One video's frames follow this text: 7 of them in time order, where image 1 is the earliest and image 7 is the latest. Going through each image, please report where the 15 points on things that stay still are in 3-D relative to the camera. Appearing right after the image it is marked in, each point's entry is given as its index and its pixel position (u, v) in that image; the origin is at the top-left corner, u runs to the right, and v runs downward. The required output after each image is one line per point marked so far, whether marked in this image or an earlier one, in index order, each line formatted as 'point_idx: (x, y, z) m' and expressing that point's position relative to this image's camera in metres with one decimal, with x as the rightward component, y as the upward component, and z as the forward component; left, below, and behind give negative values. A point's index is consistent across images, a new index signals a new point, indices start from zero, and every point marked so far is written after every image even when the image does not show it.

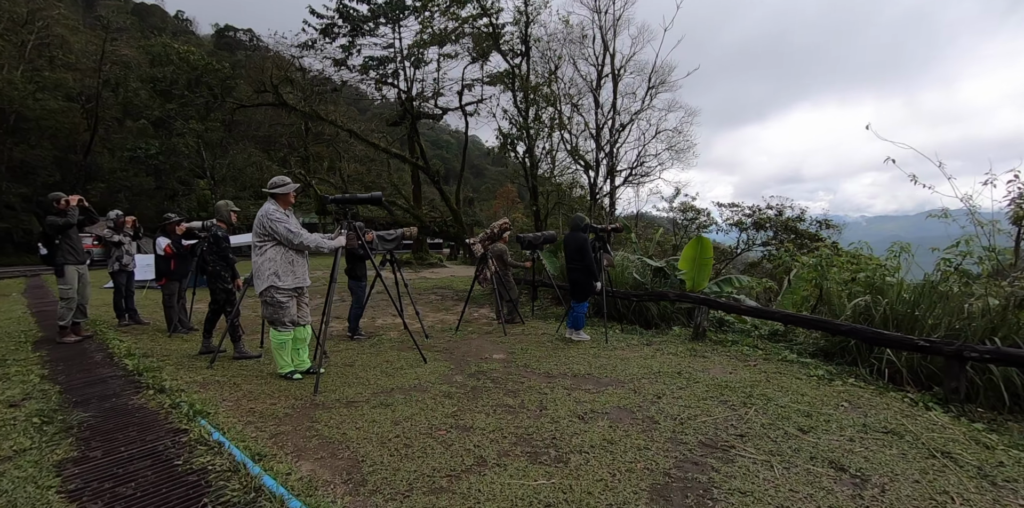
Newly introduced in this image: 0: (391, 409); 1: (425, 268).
0: (-0.8, -1.1, +3.5) m
1: (-3.2, -0.5, +18.7) m
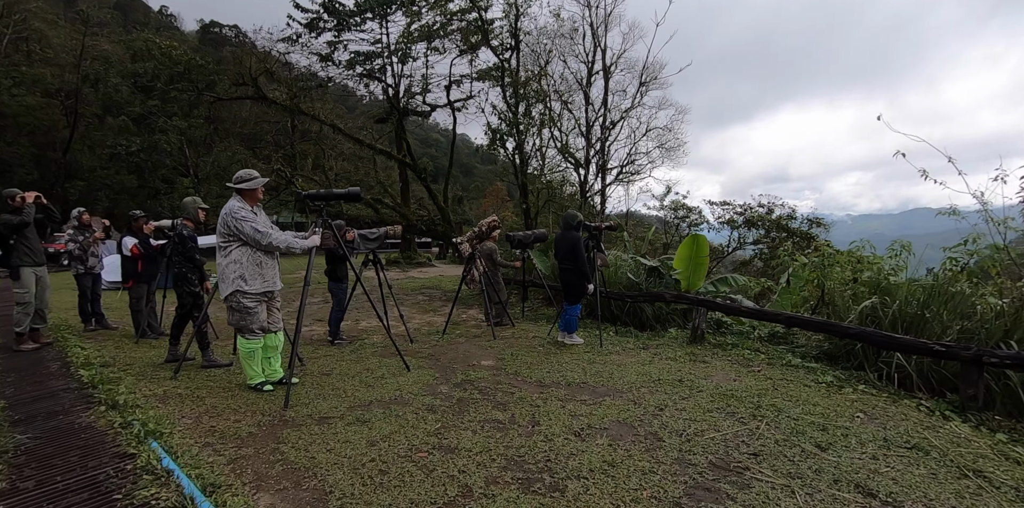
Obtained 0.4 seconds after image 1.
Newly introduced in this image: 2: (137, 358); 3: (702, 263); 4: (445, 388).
0: (-0.9, -1.1, +3.2) m
1: (-3.5, -0.5, +18.4) m
2: (-4.0, -1.1, +5.3) m
3: (+2.9, -0.1, +7.8) m
4: (-0.5, -1.0, +4.0) m
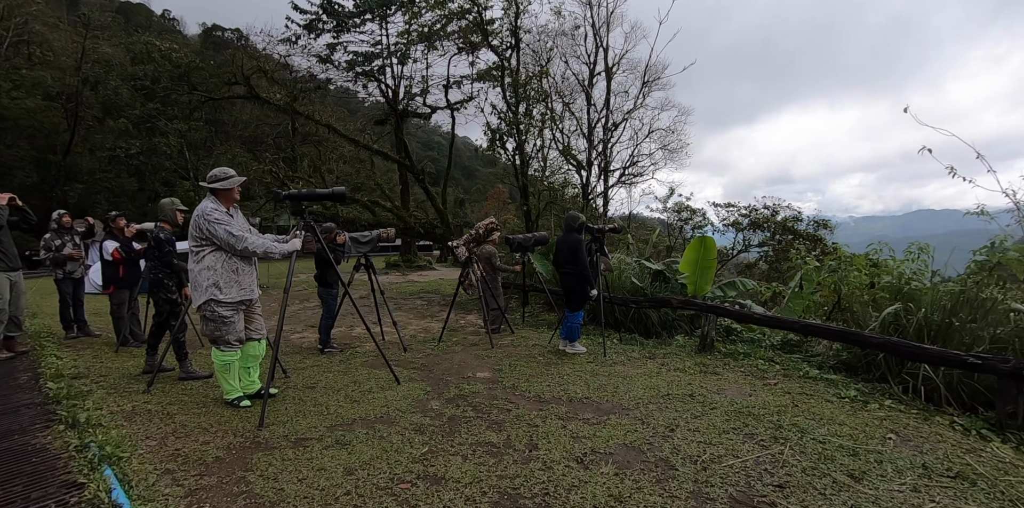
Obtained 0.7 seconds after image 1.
0: (-0.9, -1.1, +2.8) m
1: (-3.5, -0.6, +18.1) m
2: (-4.0, -1.1, +5.0) m
3: (+2.9, -0.2, +7.4) m
4: (-0.5, -1.1, +3.7) m
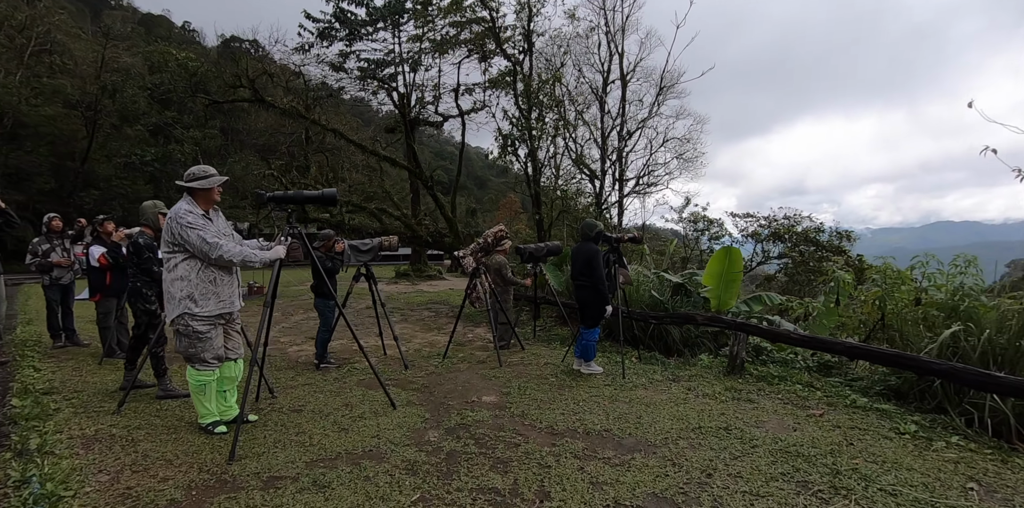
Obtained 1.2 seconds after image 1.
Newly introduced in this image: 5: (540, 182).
0: (-0.9, -1.2, +2.4) m
1: (-3.1, -0.9, +17.7) m
2: (-3.9, -1.2, +4.7) m
3: (+3.0, -0.4, +6.9) m
4: (-0.5, -1.1, +3.2) m
5: (+0.7, +1.8, +12.5) m
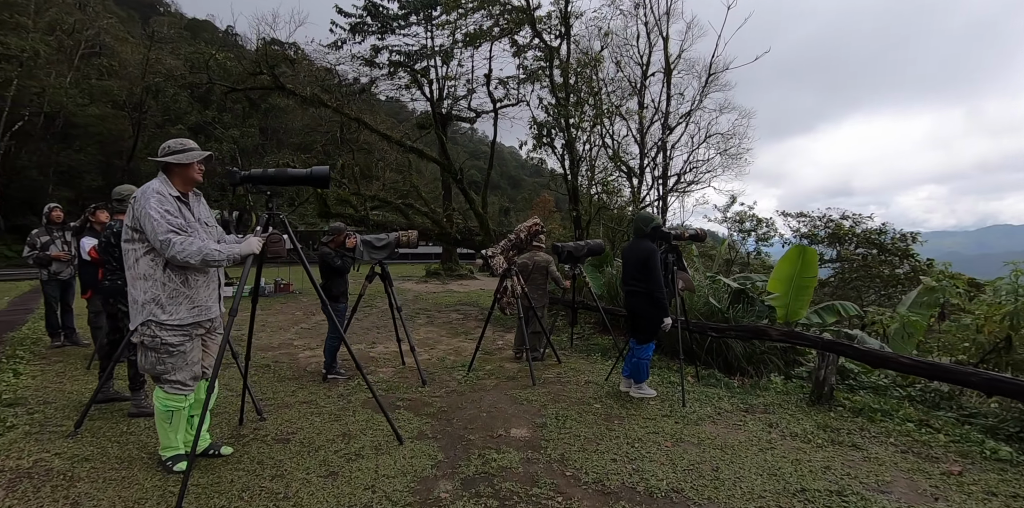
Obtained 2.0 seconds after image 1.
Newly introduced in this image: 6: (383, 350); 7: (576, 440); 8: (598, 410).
0: (-0.8, -1.1, +1.7) m
1: (-2.0, -0.9, +17.1) m
2: (-3.6, -1.1, +4.1) m
3: (+3.5, -0.4, +5.9) m
4: (-0.3, -1.1, +2.4) m
5: (+1.5, +1.8, +11.7) m
6: (-1.7, -1.2, +6.6) m
7: (+0.4, -1.1, +3.0) m
8: (+0.6, -1.1, +3.7) m
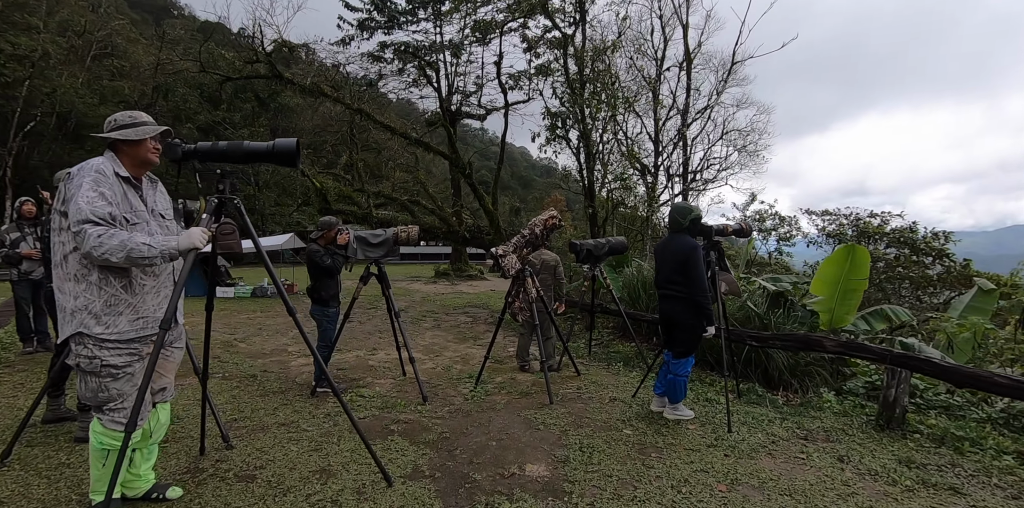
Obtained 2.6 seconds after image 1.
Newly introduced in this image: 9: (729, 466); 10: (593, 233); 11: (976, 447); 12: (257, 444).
0: (-0.7, -1.1, +1.1) m
1: (-1.7, -0.9, +16.5) m
2: (-3.5, -1.1, +3.6) m
3: (+3.6, -0.4, +5.3) m
4: (-0.3, -1.1, +1.8) m
5: (+1.7, +1.8, +11.1) m
6: (-1.6, -1.2, +6.0) m
7: (+0.5, -1.1, +2.4) m
8: (+0.7, -1.1, +3.1) m
9: (+1.2, -1.1, +2.7) m
10: (+1.8, +0.5, +11.2) m
11: (+3.0, -1.2, +3.3) m
12: (-1.5, -1.1, +3.0) m
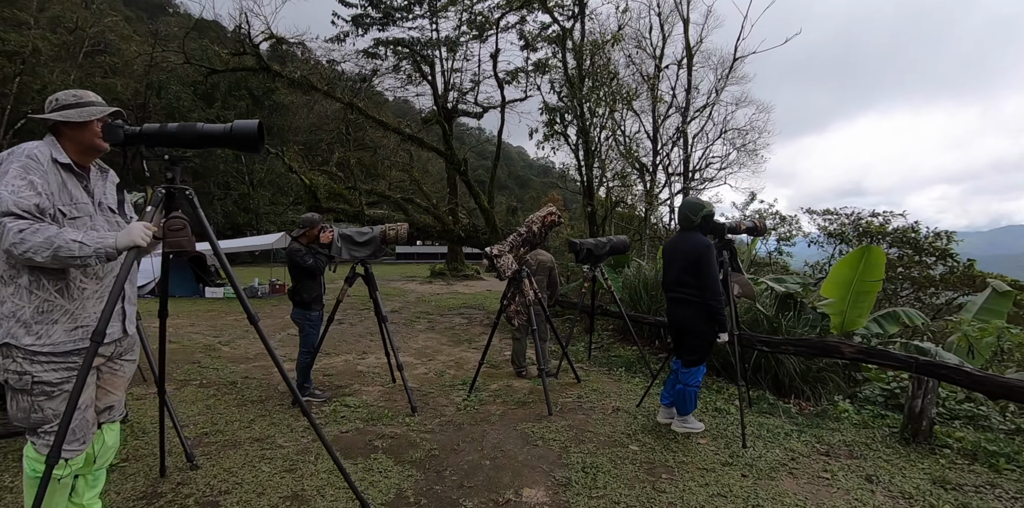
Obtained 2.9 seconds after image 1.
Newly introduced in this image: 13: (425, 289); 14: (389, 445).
0: (-0.7, -1.1, +0.8) m
1: (-1.8, -0.9, +16.2) m
2: (-3.5, -1.1, +3.3) m
3: (+3.5, -0.4, +5.0) m
4: (-0.3, -1.1, +1.6) m
5: (+1.7, +1.8, +10.8) m
6: (-1.6, -1.2, +5.7) m
7: (+0.4, -1.1, +2.1) m
8: (+0.7, -1.1, +2.8) m
9: (+1.1, -1.1, +2.4) m
10: (+1.7, +0.5, +10.9) m
11: (+3.0, -1.2, +3.0) m
12: (-1.5, -1.1, +2.7) m
13: (-2.5, -1.0, +14.5) m
14: (-0.7, -1.1, +3.0) m
